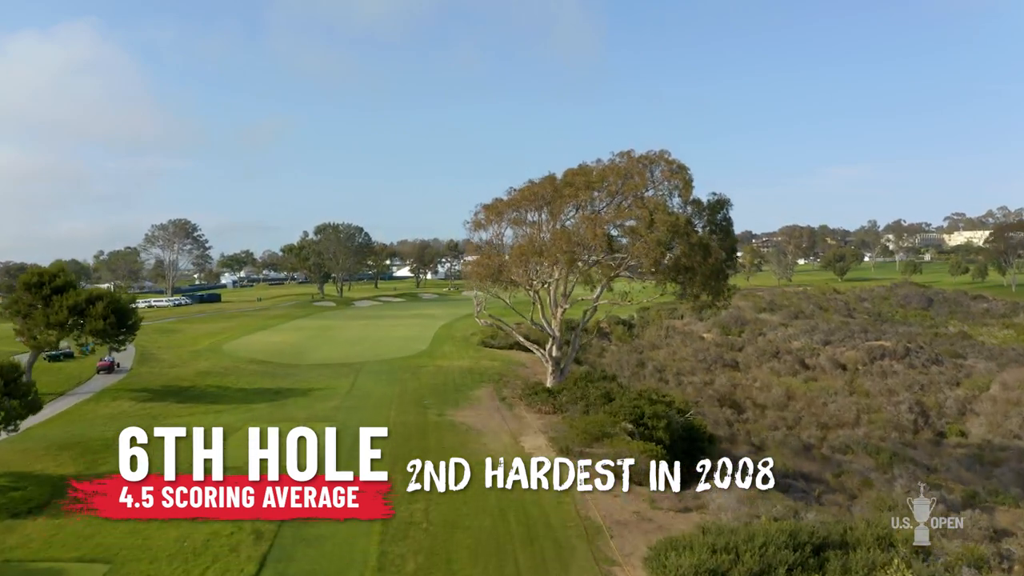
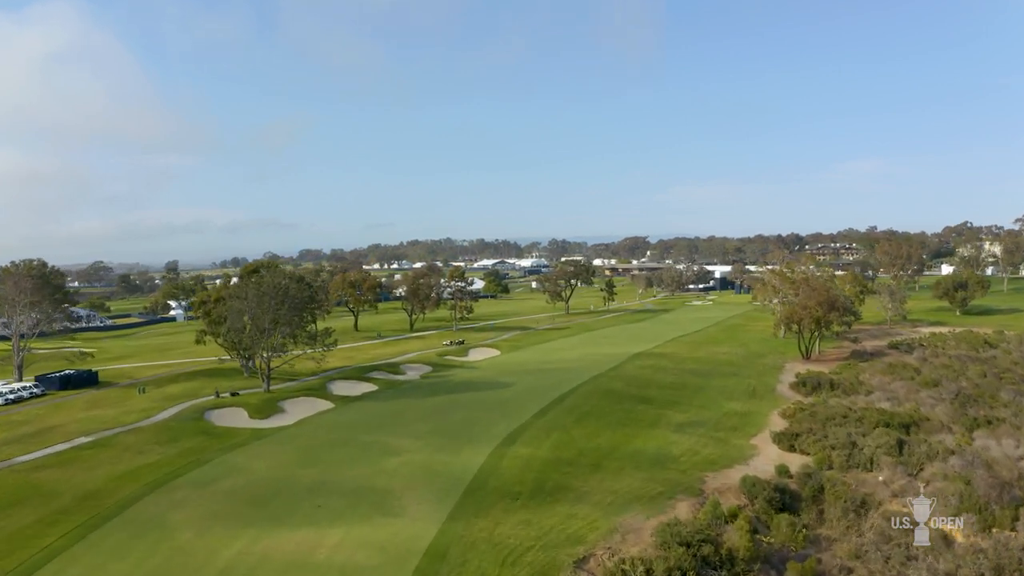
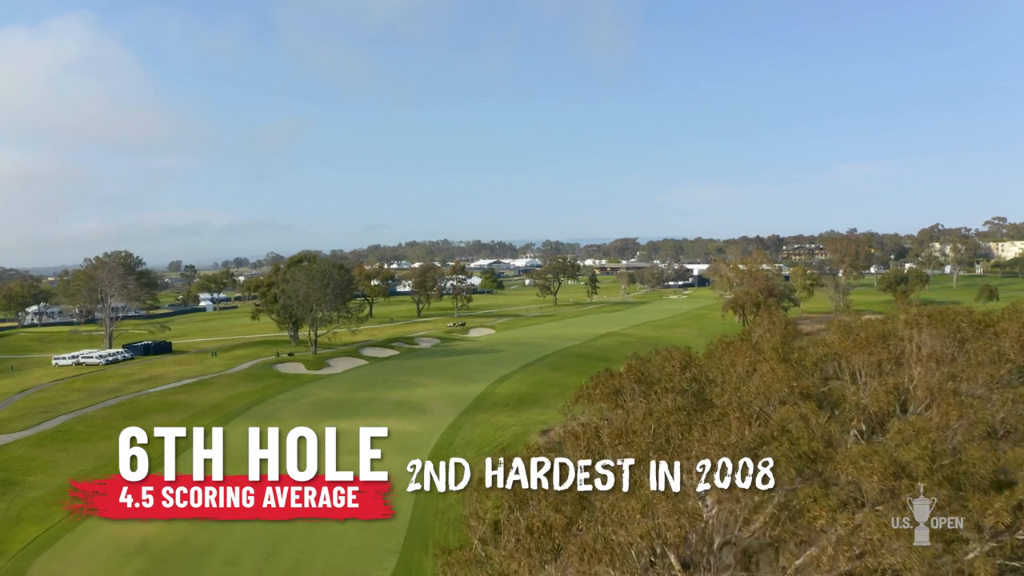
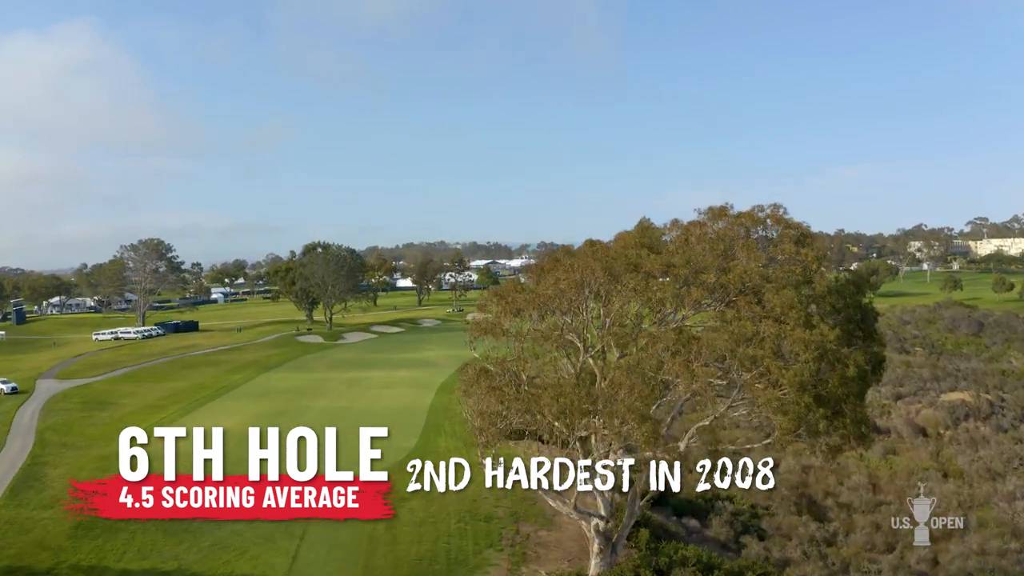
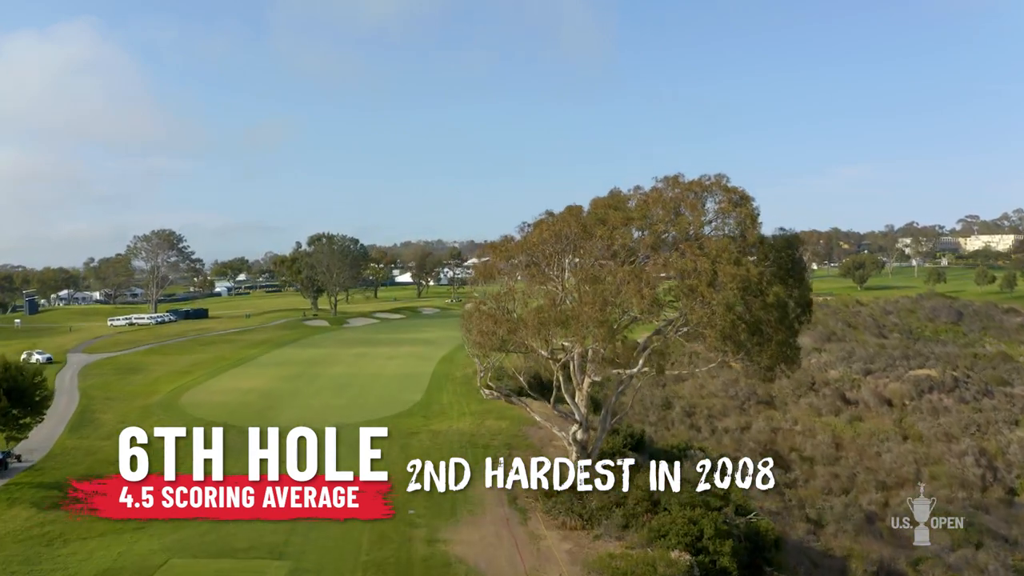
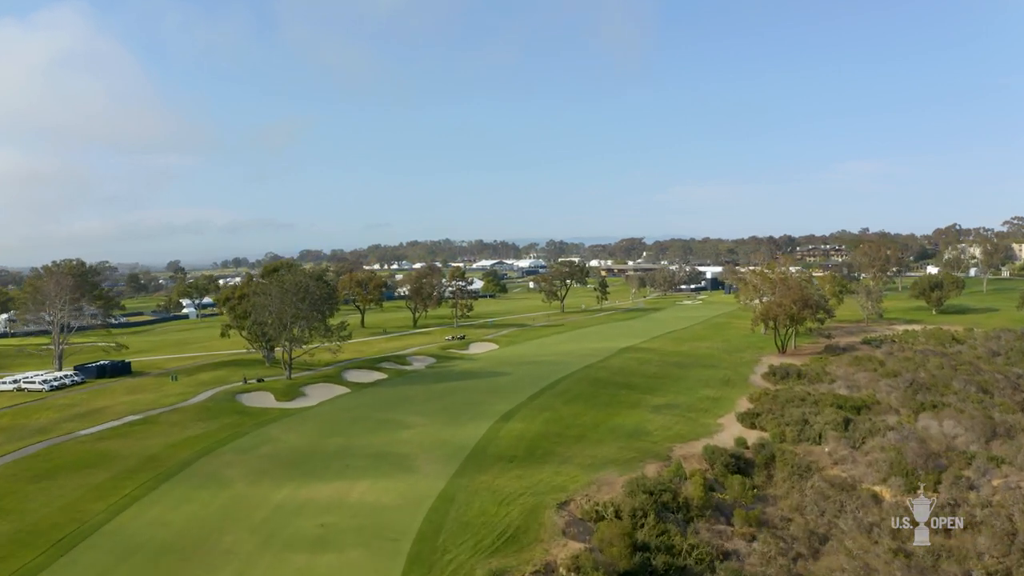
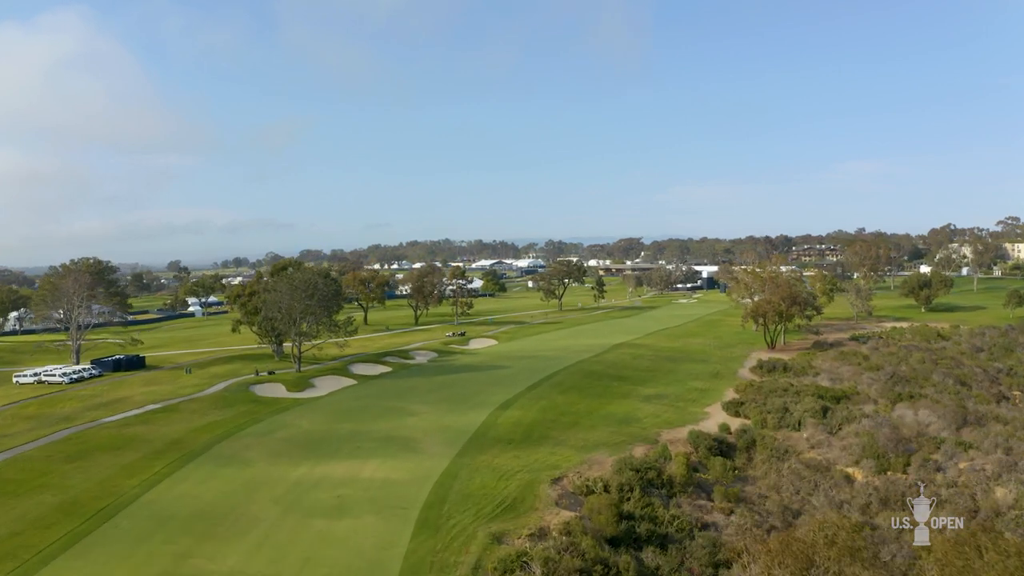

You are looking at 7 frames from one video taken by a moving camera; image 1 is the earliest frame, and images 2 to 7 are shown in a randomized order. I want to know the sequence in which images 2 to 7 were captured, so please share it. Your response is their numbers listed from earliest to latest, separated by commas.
5, 4, 3, 7, 6, 2
